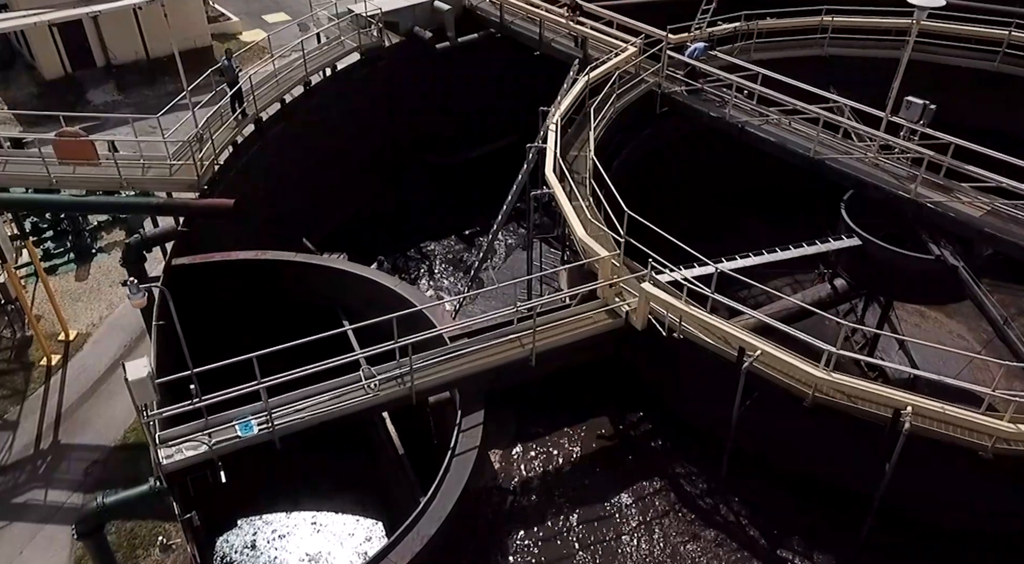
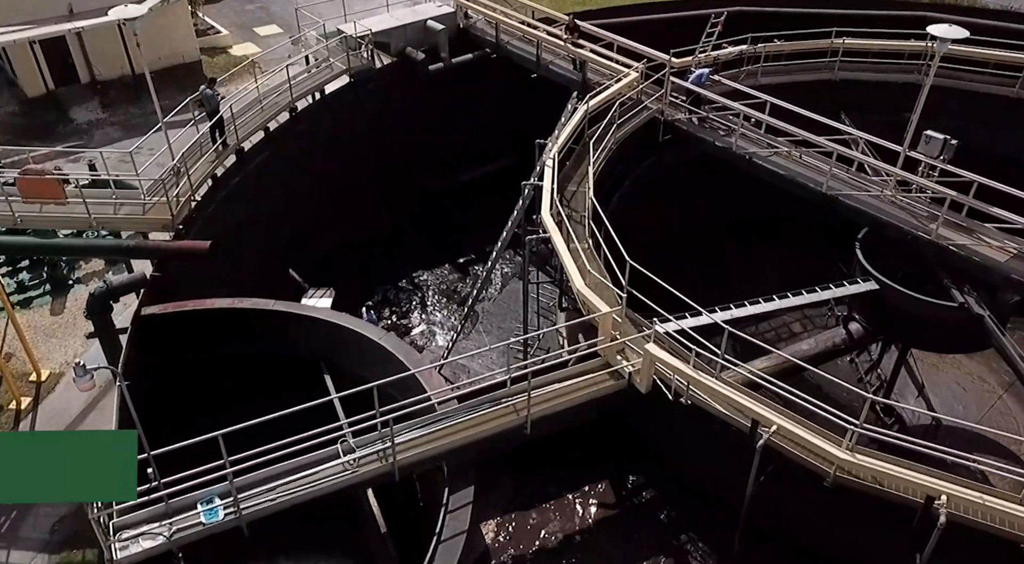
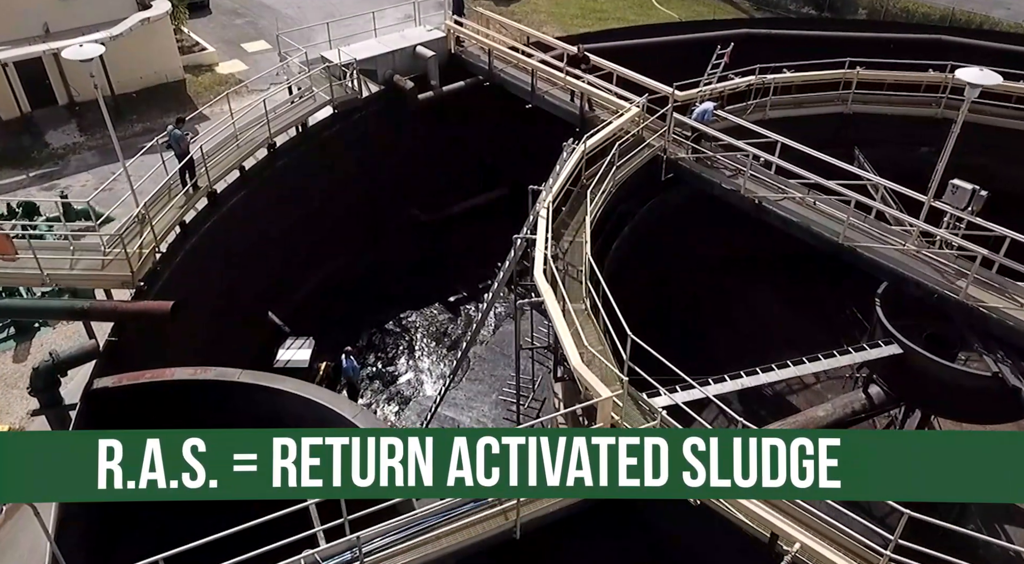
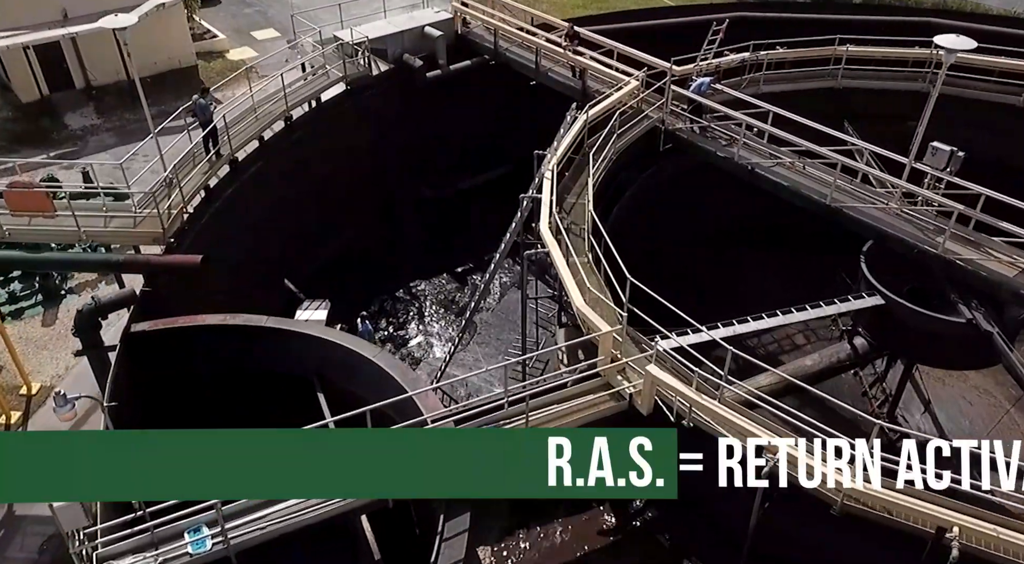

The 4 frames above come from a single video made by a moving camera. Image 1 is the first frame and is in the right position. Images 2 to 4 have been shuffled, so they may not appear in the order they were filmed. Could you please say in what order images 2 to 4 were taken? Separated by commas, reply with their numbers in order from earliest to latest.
2, 4, 3
